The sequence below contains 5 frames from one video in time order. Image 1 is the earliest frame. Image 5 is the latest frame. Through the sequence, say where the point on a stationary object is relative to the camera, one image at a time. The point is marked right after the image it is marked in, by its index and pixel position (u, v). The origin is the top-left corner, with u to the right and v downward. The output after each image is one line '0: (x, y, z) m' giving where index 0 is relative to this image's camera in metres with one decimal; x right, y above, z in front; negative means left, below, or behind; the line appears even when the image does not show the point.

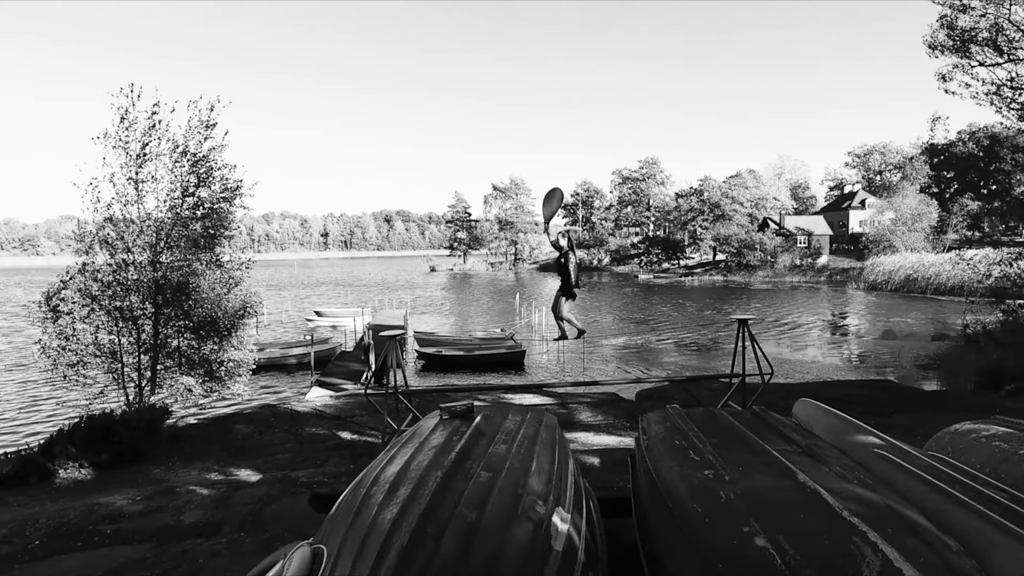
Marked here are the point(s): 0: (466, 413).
0: (-0.5, -1.2, +5.7) m
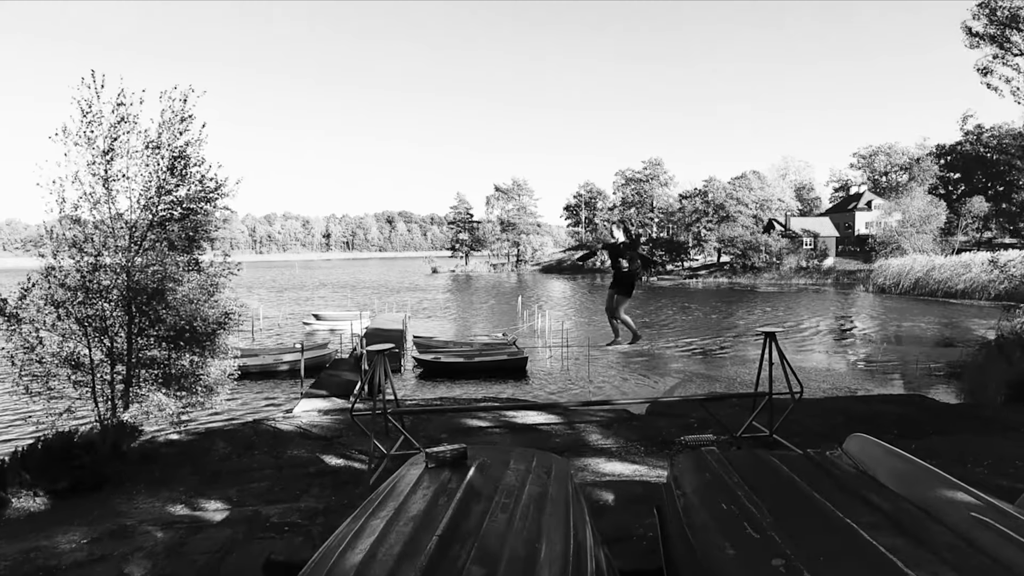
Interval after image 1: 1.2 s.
0: (-0.4, -1.4, +4.6) m
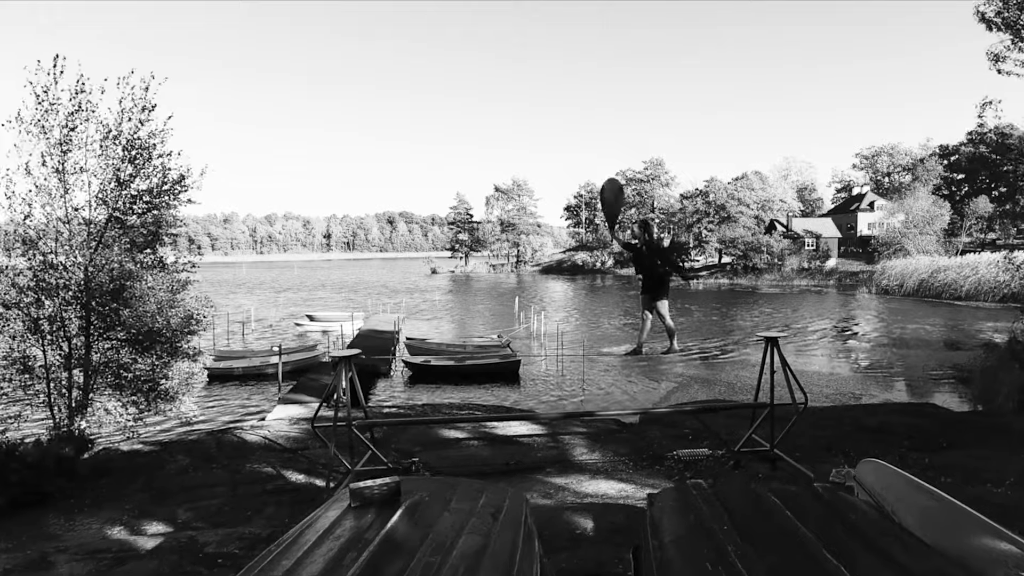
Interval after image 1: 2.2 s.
0: (-0.8, -1.4, +3.8) m
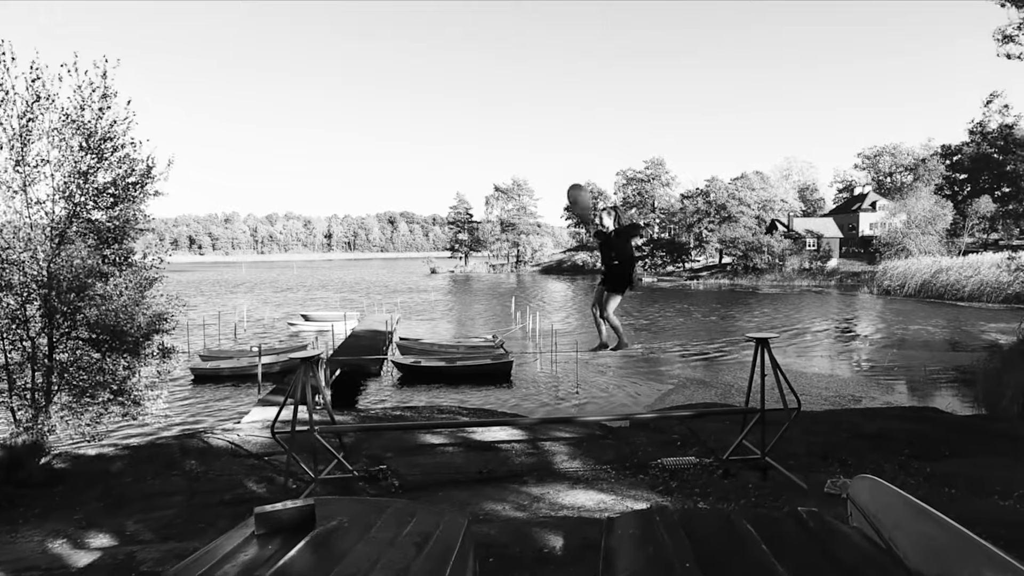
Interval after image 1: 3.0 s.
0: (-1.2, -1.3, +3.3) m
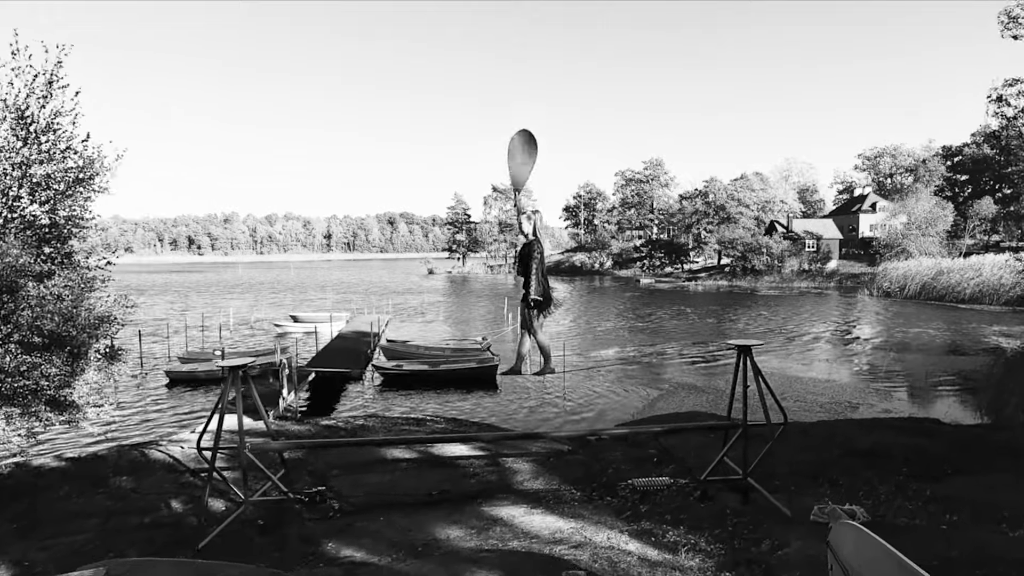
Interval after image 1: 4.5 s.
0: (-1.8, -1.3, +2.4) m
